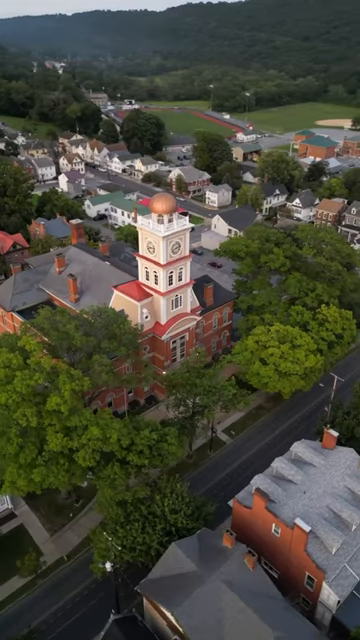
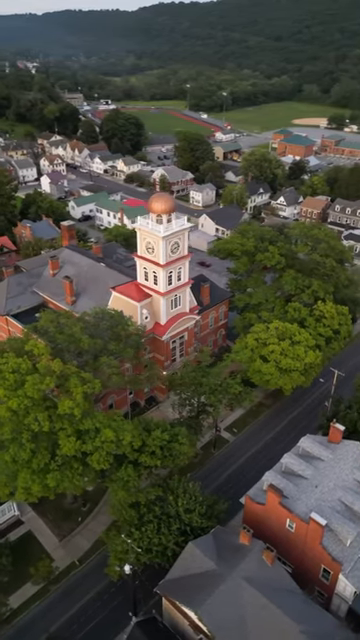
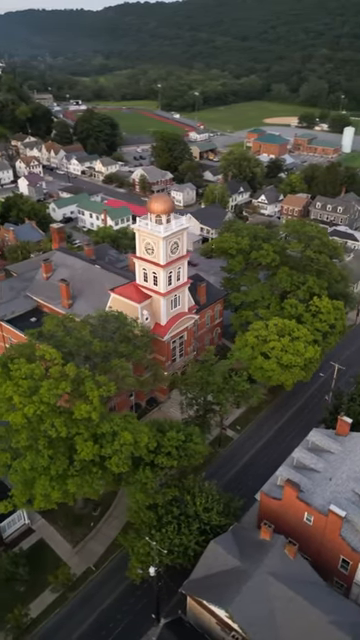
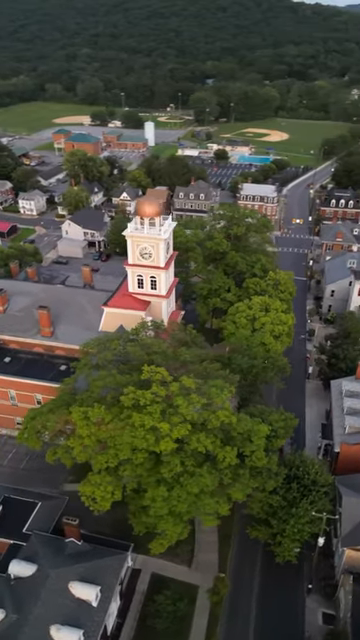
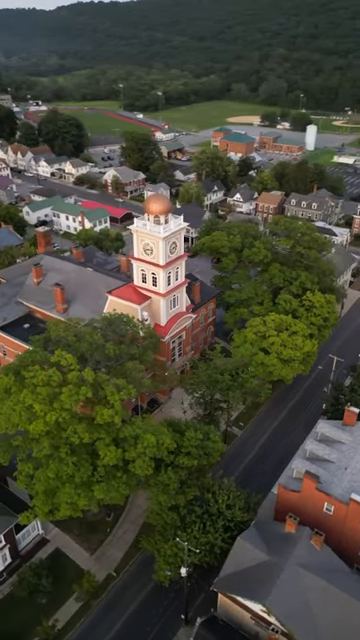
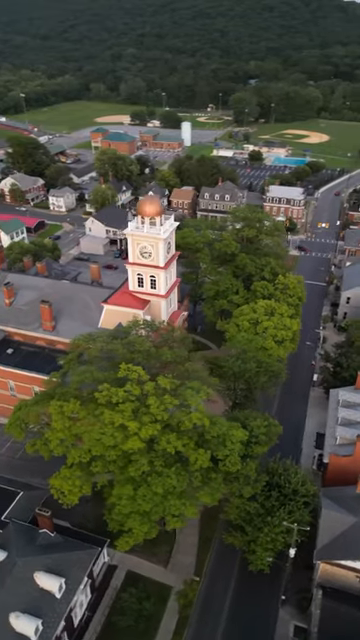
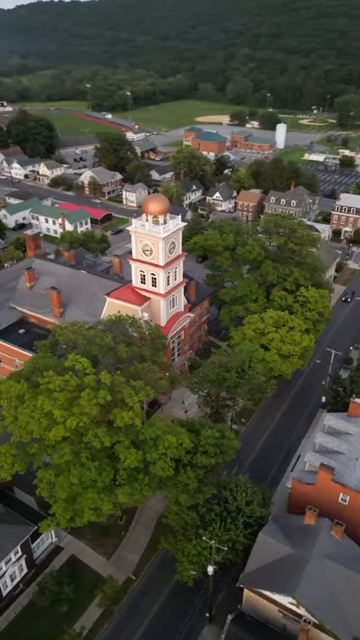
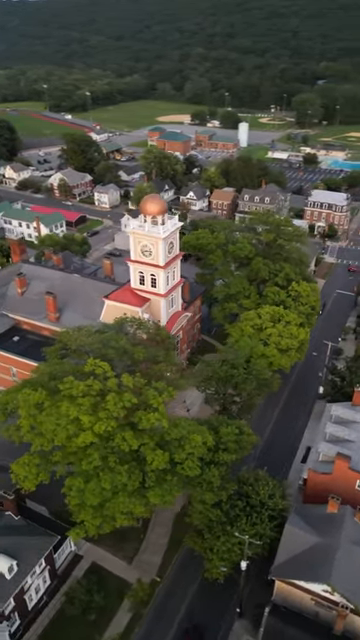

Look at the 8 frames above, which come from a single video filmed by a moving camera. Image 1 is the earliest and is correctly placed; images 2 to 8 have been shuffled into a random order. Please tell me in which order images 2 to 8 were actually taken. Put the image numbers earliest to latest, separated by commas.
2, 3, 5, 7, 8, 6, 4
